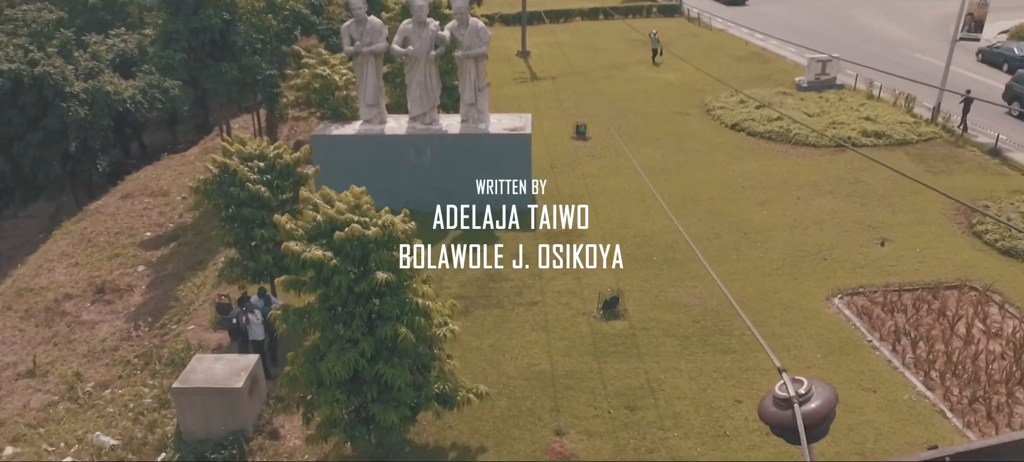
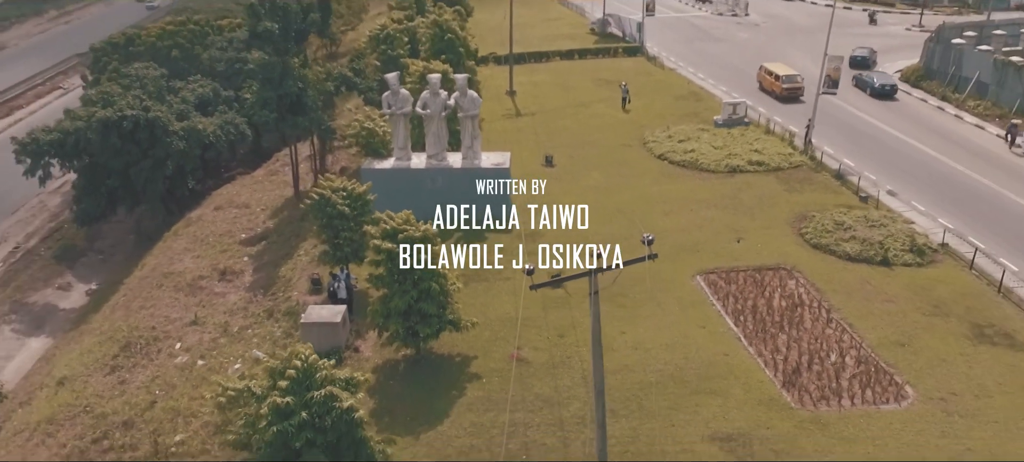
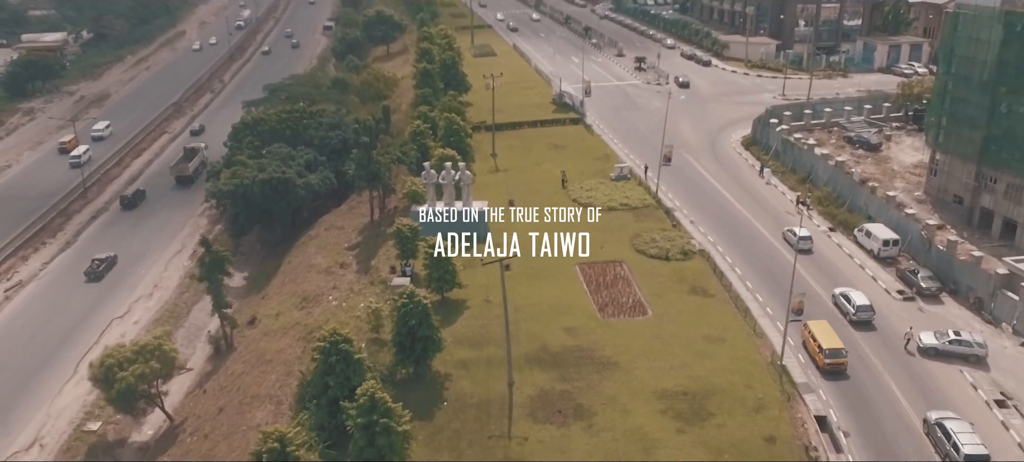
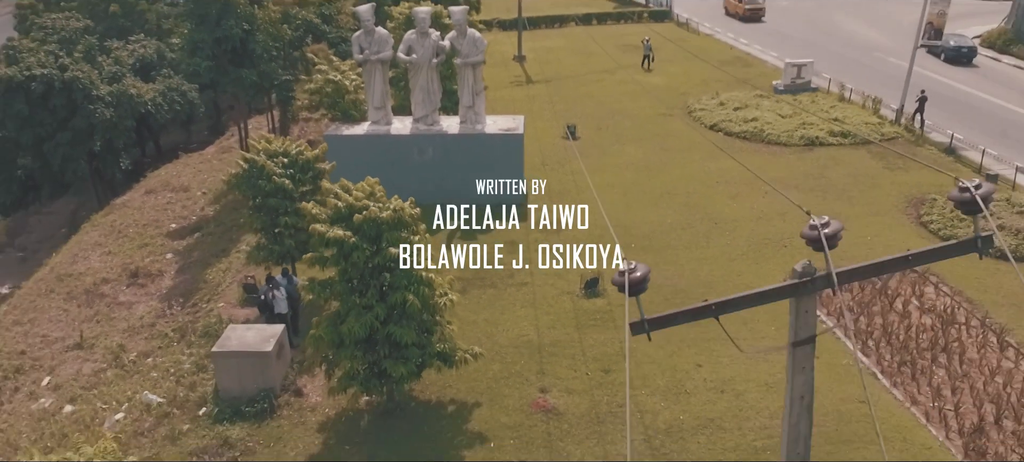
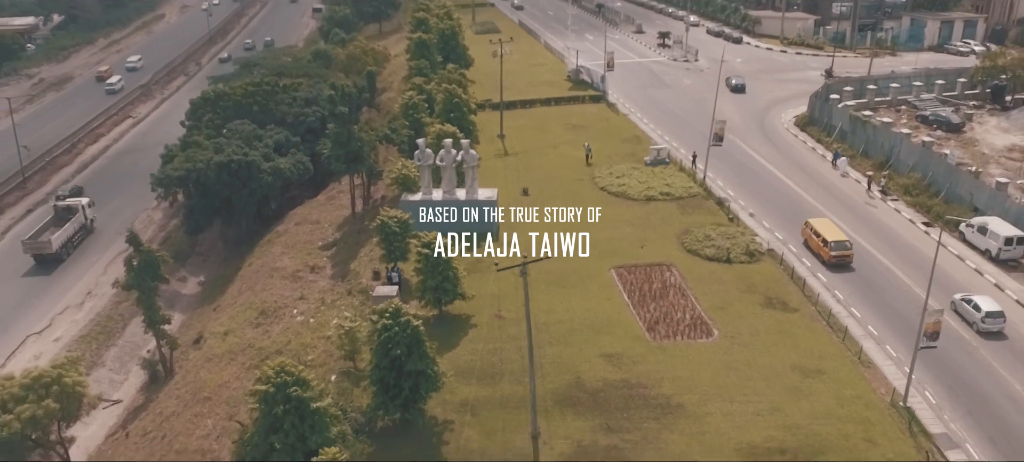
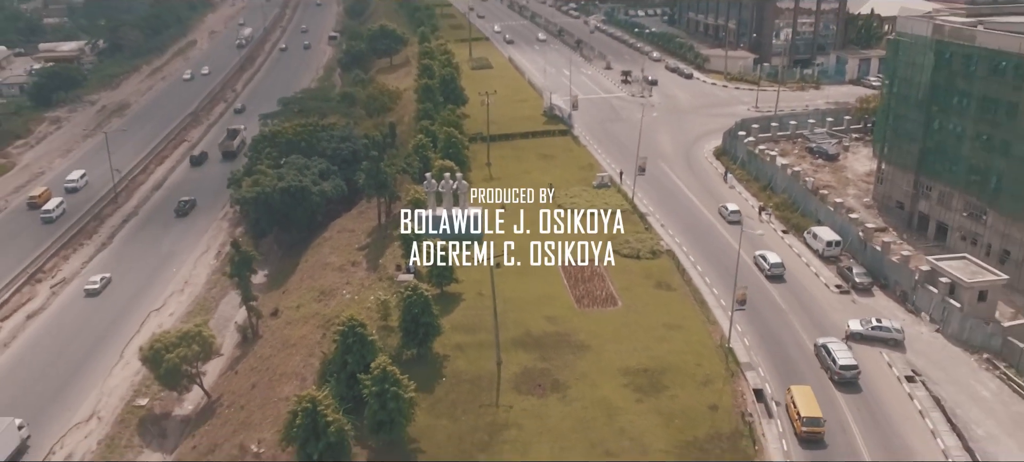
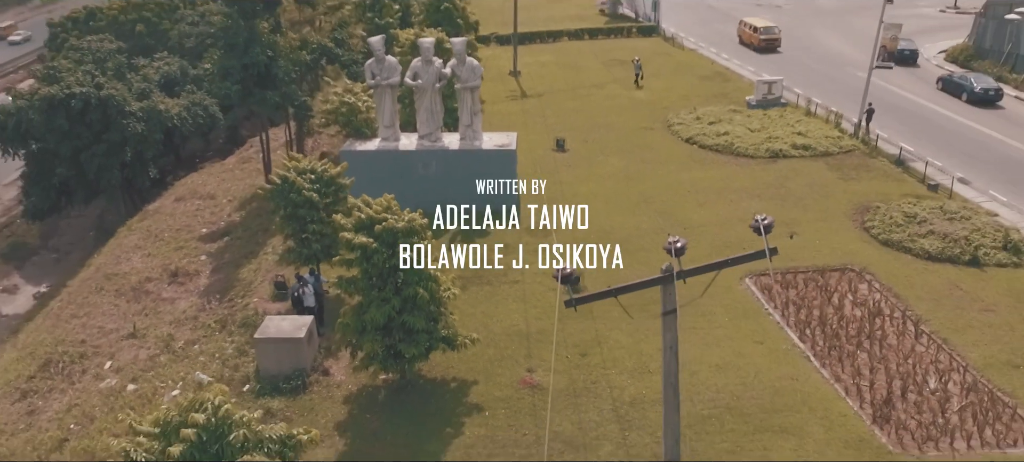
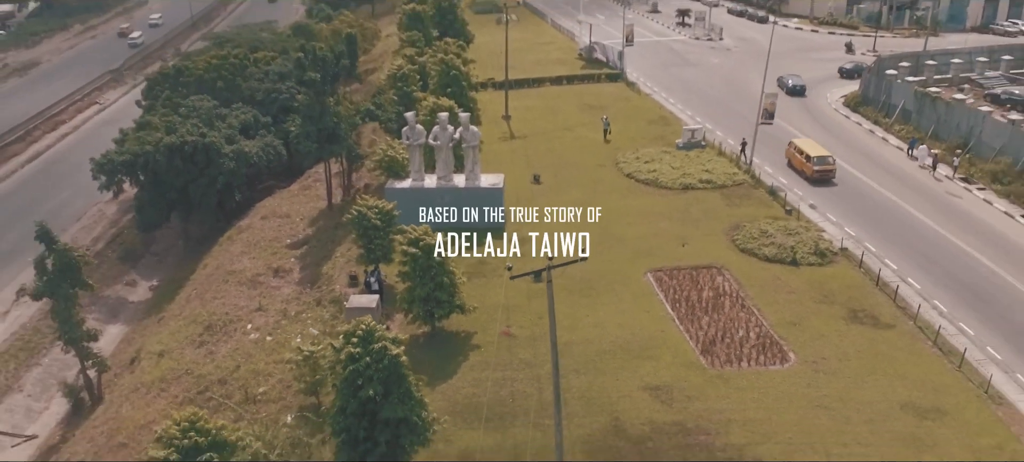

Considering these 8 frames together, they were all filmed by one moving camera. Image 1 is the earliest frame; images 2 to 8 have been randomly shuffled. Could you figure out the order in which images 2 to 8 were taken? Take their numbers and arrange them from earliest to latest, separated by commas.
4, 7, 2, 8, 5, 3, 6
